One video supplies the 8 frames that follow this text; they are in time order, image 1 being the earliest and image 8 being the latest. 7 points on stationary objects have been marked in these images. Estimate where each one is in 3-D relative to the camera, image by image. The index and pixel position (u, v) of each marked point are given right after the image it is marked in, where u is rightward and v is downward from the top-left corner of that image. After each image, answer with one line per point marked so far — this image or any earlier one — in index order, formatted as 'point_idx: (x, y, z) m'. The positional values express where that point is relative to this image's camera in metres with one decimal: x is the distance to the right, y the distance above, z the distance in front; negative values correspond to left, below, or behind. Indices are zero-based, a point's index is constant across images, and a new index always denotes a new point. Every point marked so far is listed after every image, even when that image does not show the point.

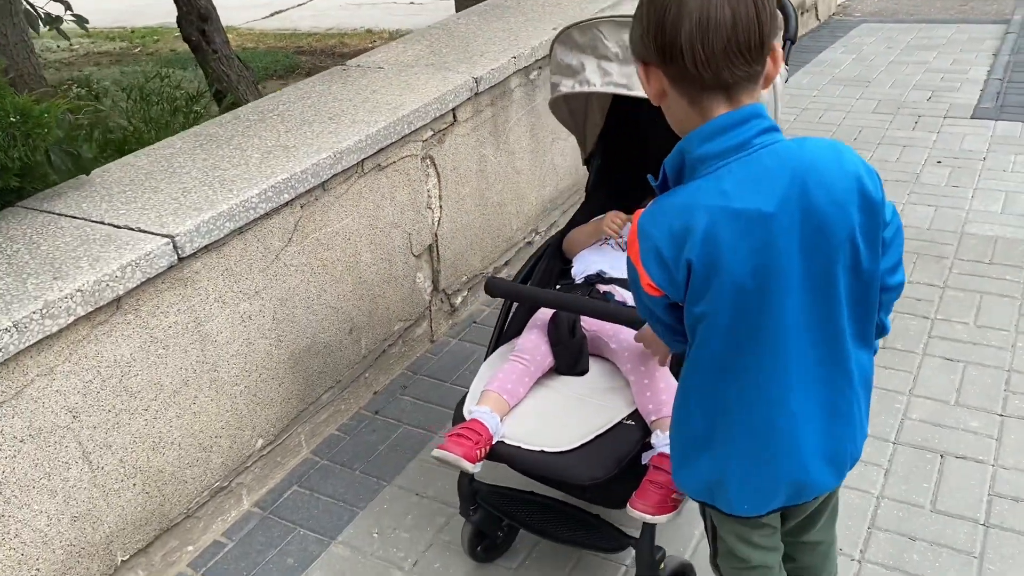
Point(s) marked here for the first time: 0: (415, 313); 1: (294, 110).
0: (-0.4, -0.1, +3.3) m
1: (-0.8, +0.6, +3.1) m
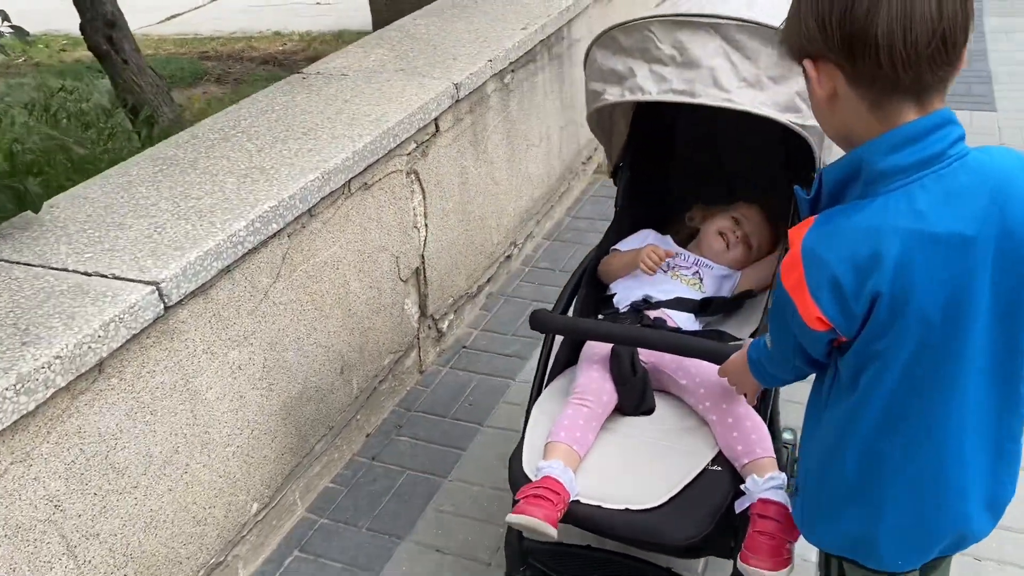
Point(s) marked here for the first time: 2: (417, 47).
0: (-0.4, -0.2, +3.0) m
1: (-0.8, +0.5, +2.8) m
2: (-0.4, +0.9, +3.5) m
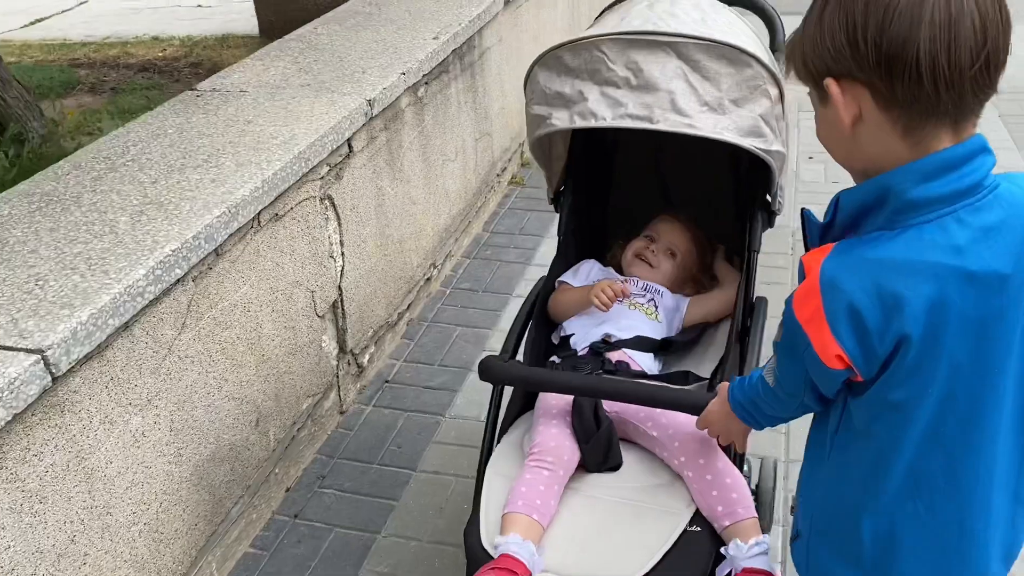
0: (-0.6, -0.3, +2.8) m
1: (-1.0, +0.4, +2.5) m
2: (-0.7, +0.8, +3.2) m
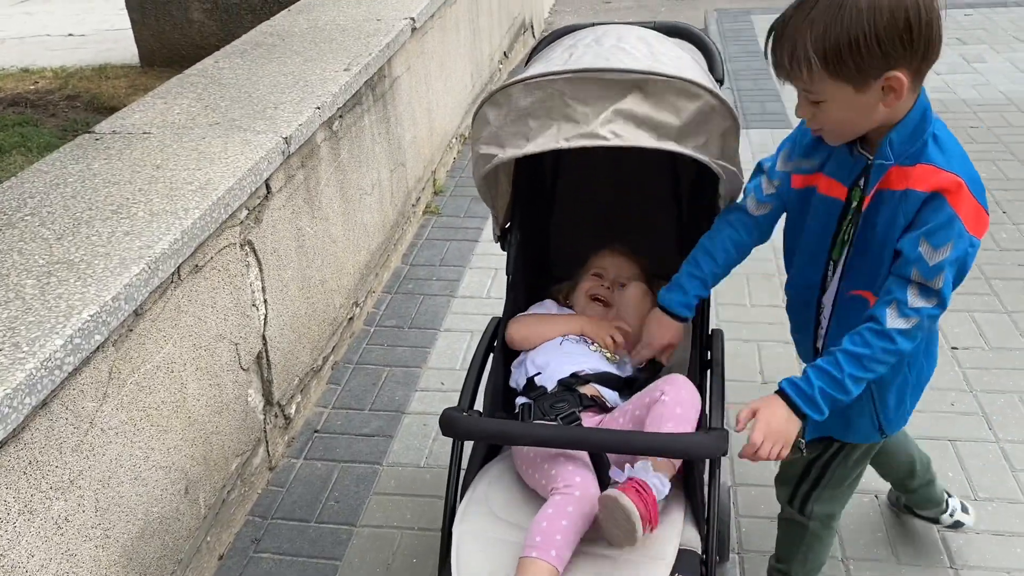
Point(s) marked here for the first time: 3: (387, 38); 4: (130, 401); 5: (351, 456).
0: (-0.8, -0.4, +2.6) m
1: (-1.2, +0.2, +2.3) m
2: (-1.0, +0.7, +3.1) m
3: (-0.5, +1.0, +3.6) m
4: (-0.9, -0.3, +2.0) m
5: (-0.5, -0.5, +2.8) m
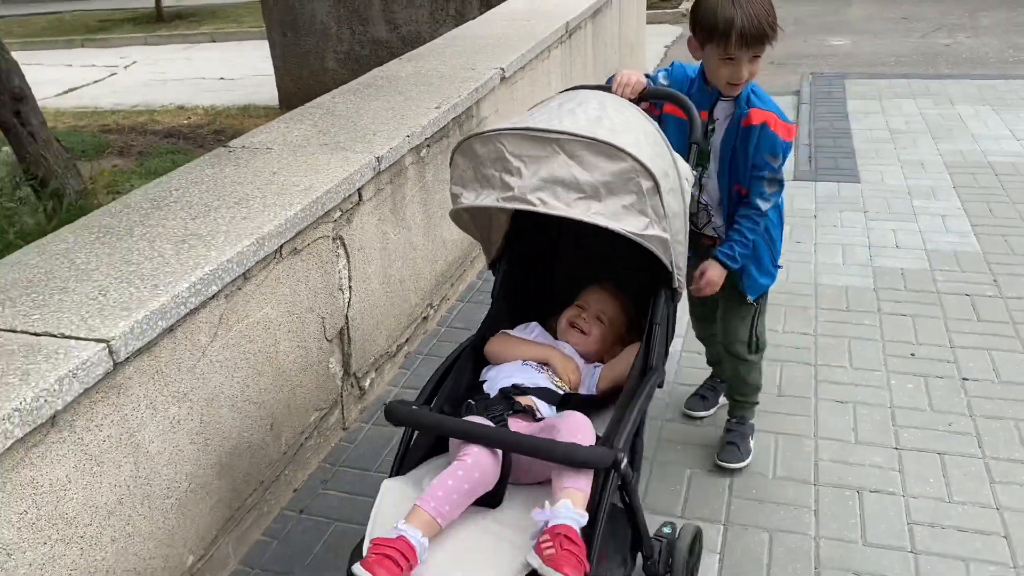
0: (-0.7, -0.4, +3.2) m
1: (-1.1, +0.3, +2.9) m
2: (-0.7, +0.7, +3.7) m
3: (-0.2, +1.0, +4.2) m
4: (-0.8, -0.2, +2.6) m
5: (-0.4, -0.5, +3.3) m
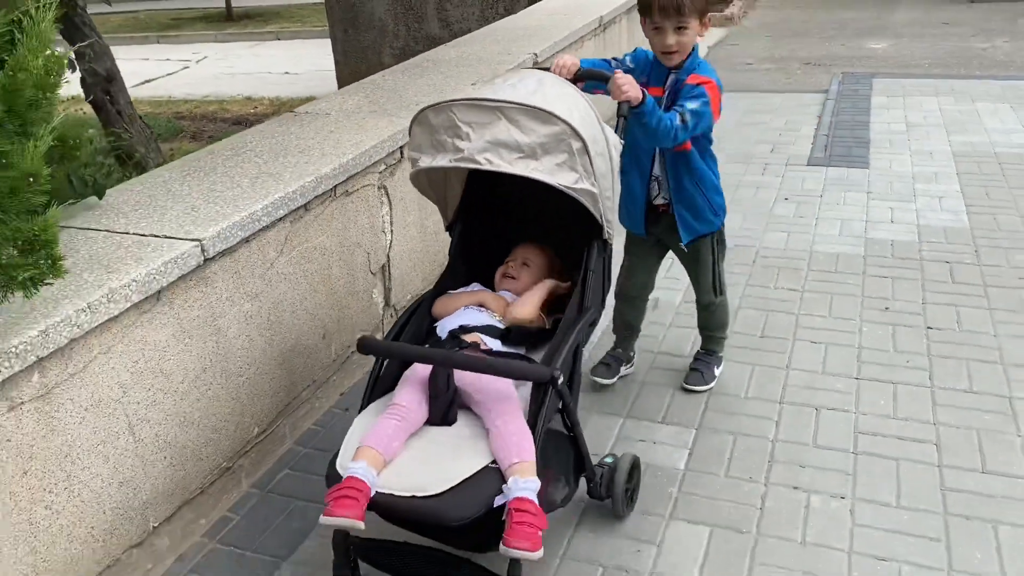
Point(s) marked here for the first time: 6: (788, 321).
0: (-0.6, -0.2, +3.8) m
1: (-1.0, +0.6, +3.5) m
2: (-0.6, +0.9, +4.3) m
3: (0.0, +1.2, +4.8) m
4: (-0.8, +0.1, +3.2) m
5: (-0.3, -0.3, +3.9) m
6: (+1.3, -0.1, +4.0) m
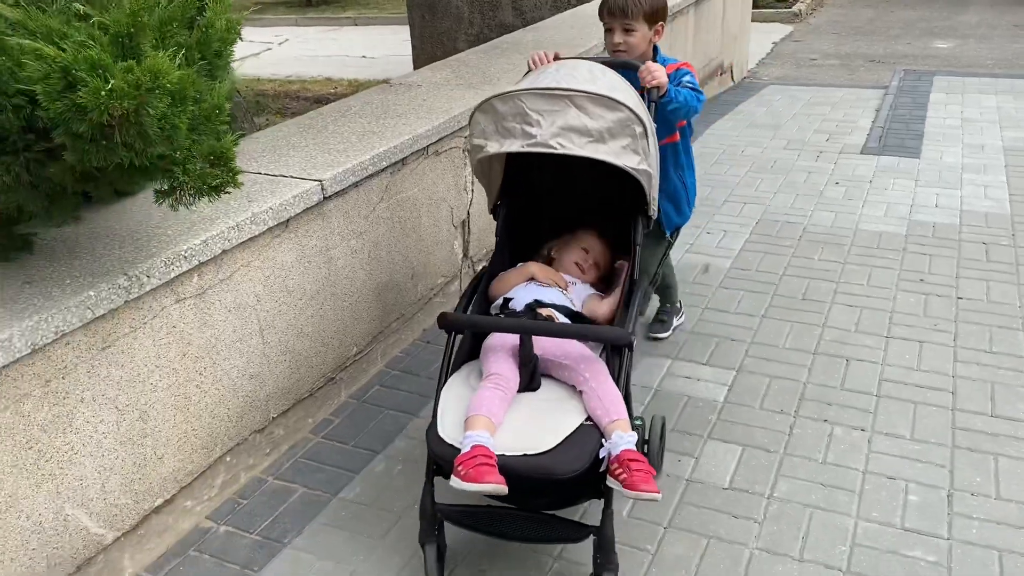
0: (-0.3, +0.1, +4.3) m
1: (-0.7, +0.8, +4.1) m
2: (-0.2, +1.2, +4.8) m
3: (+0.4, +1.4, +5.2) m
4: (-0.5, +0.3, +3.7) m
5: (0.0, -0.1, +4.4) m
6: (+1.6, 0.0, +4.4) m
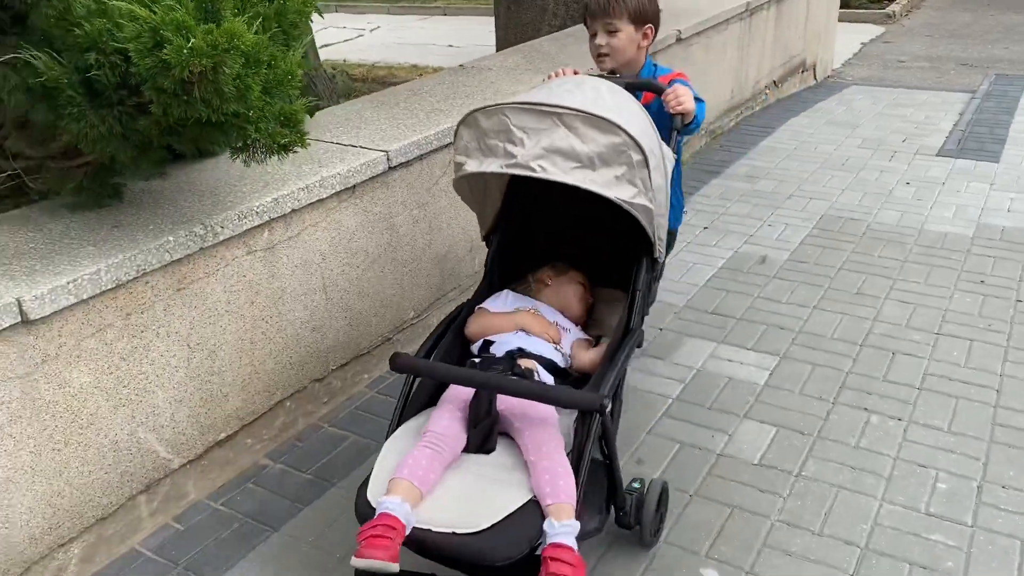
0: (0.0, +0.2, +4.4) m
1: (-0.4, +0.9, +4.3) m
2: (+0.2, +1.3, +4.9) m
3: (+0.9, +1.5, +5.3) m
4: (-0.2, +0.5, +3.9) m
5: (+0.3, +0.1, +4.5) m
6: (+1.8, 0.0, +4.4) m
